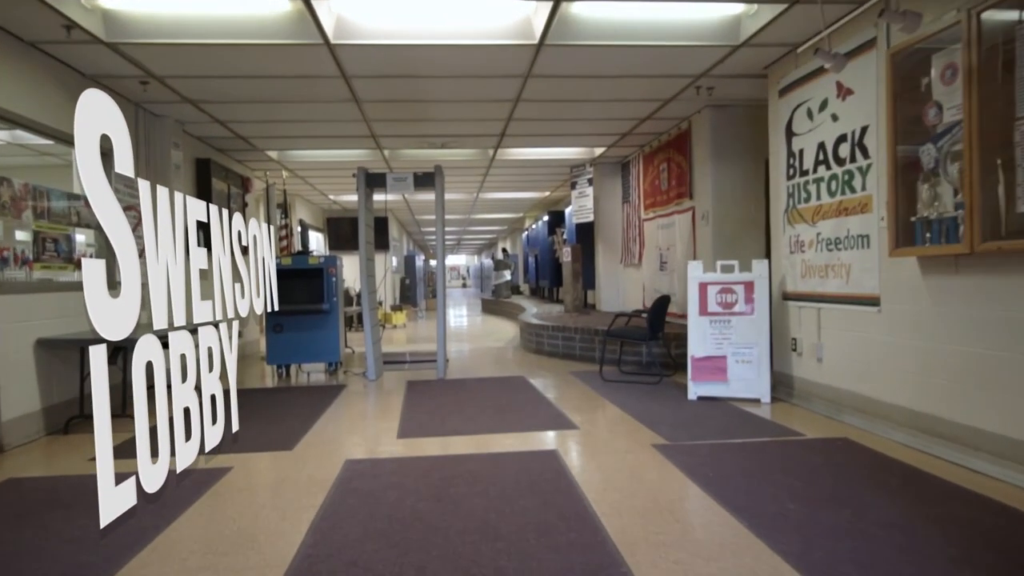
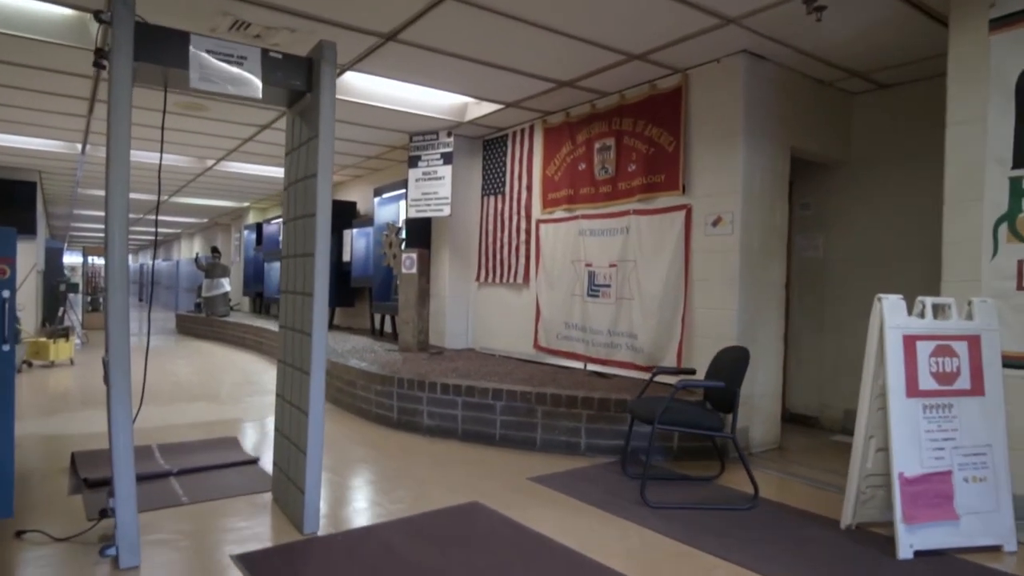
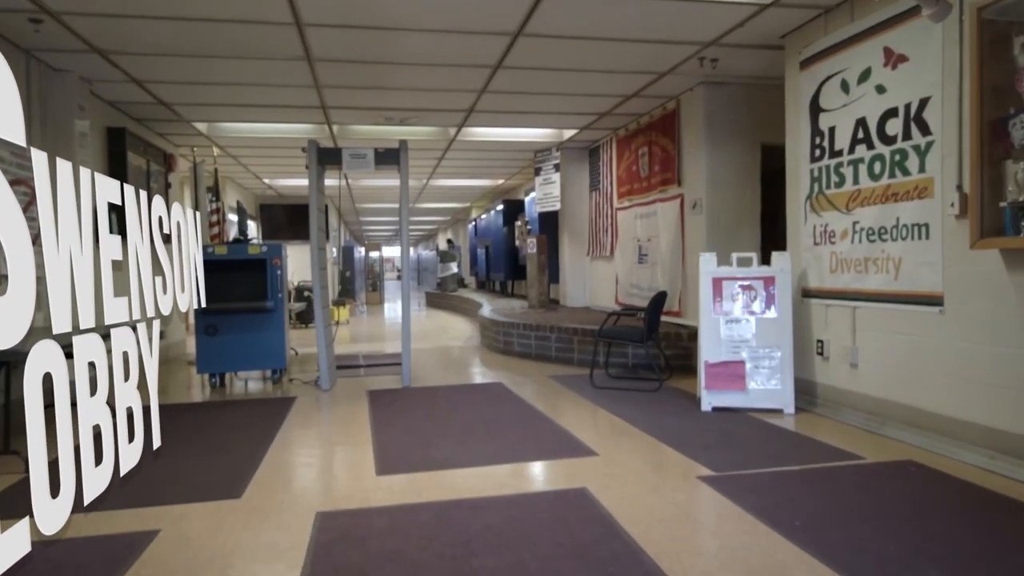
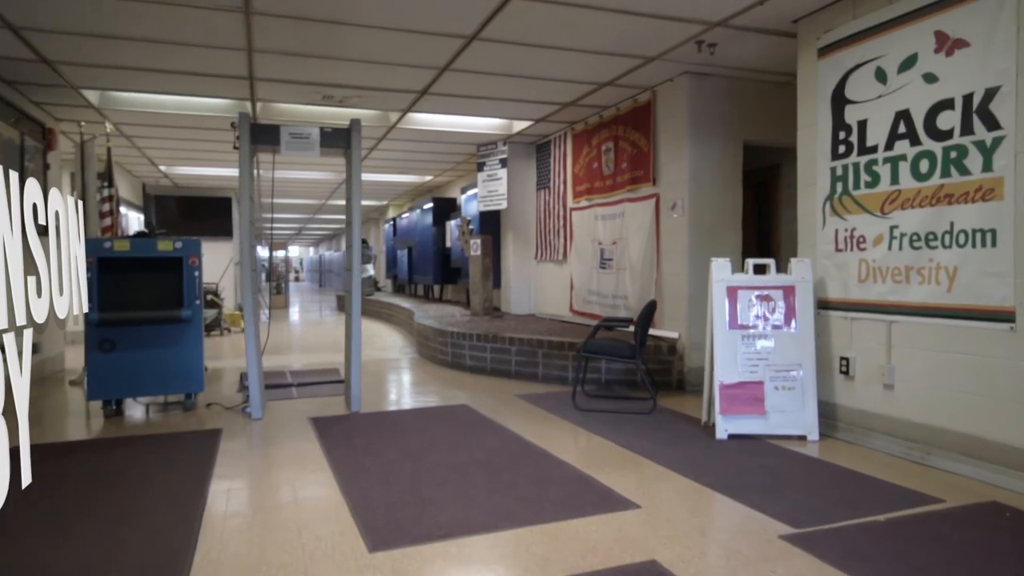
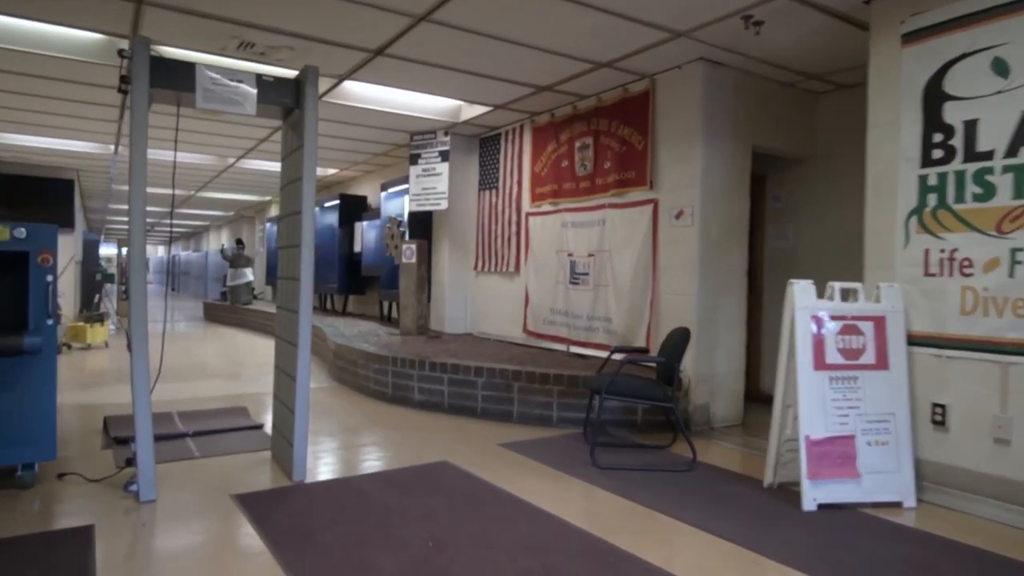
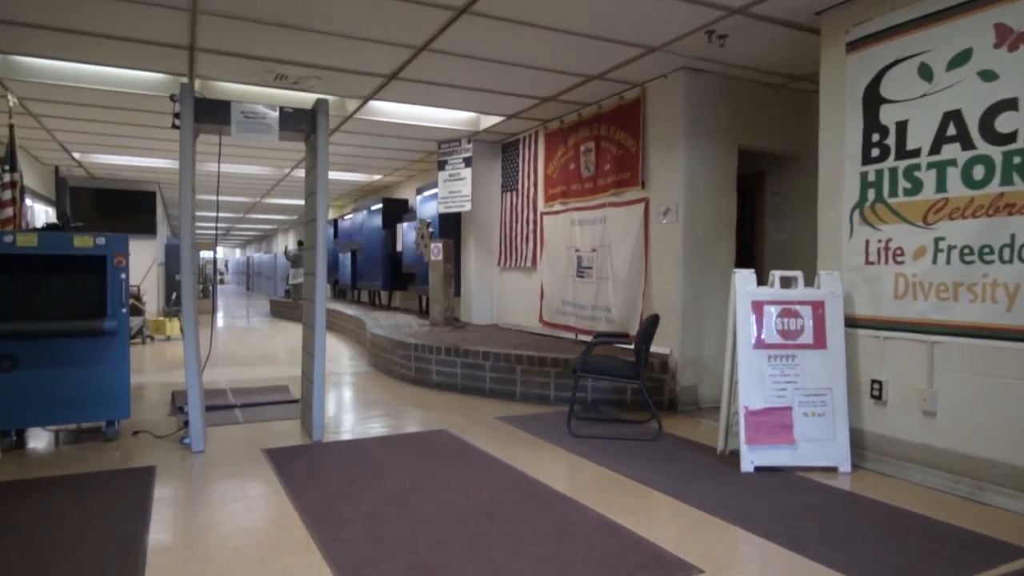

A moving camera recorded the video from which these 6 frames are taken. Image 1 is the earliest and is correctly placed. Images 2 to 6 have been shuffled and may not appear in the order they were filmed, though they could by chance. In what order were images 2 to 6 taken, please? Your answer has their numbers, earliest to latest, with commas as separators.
3, 4, 6, 5, 2
